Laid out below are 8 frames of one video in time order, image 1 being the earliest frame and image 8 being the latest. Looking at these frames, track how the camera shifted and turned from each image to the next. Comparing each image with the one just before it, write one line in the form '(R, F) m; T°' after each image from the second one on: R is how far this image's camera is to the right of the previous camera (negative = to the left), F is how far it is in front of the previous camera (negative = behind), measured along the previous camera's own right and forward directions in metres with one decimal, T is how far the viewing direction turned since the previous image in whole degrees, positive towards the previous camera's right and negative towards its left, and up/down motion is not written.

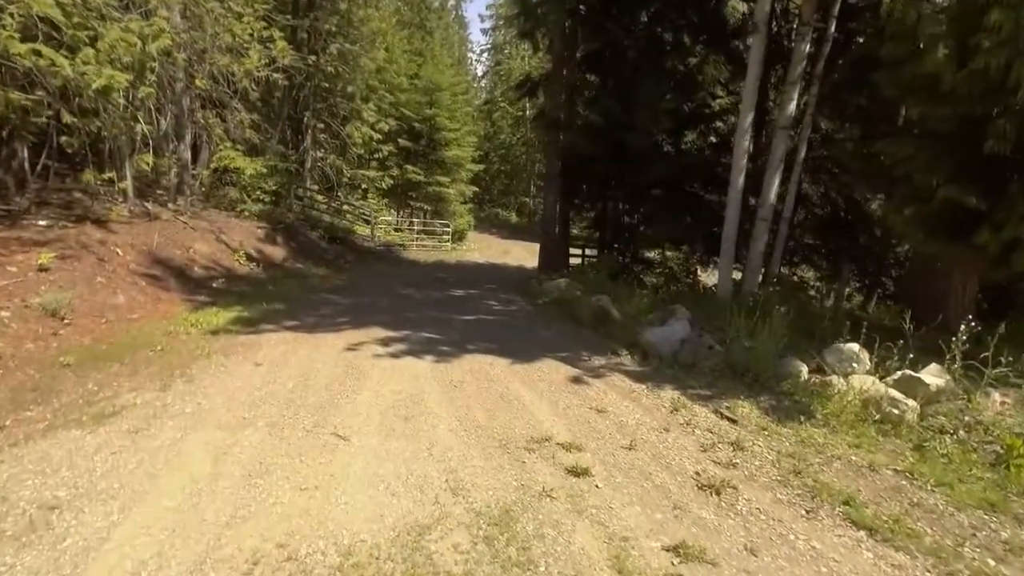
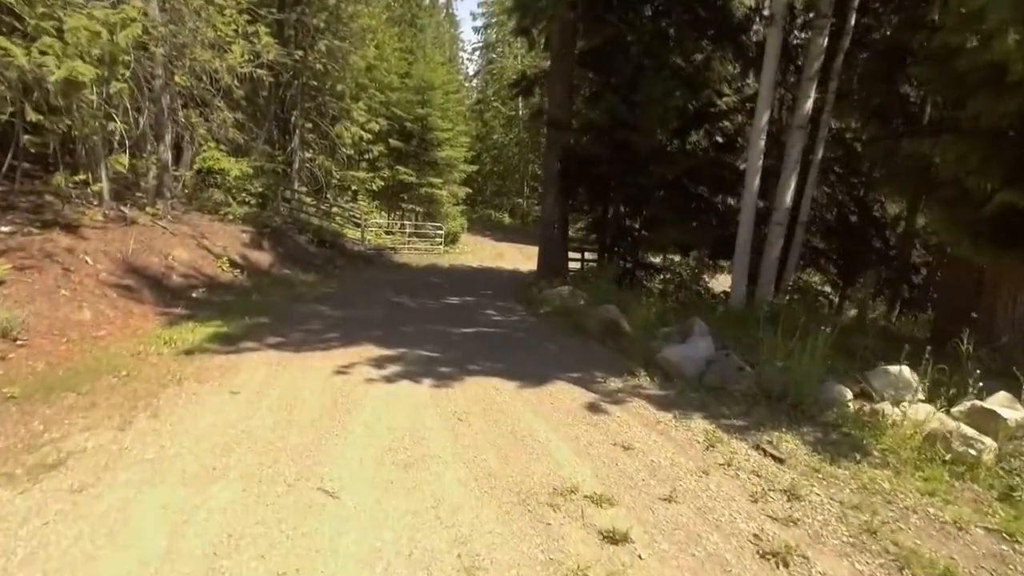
(-0.2, +0.8) m; +1°
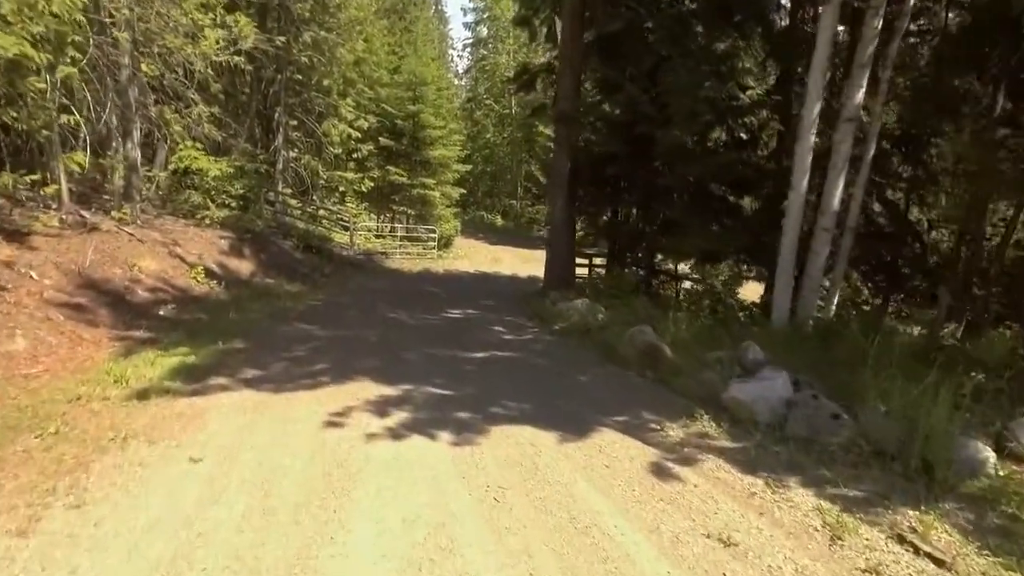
(-0.4, +1.4) m; +1°
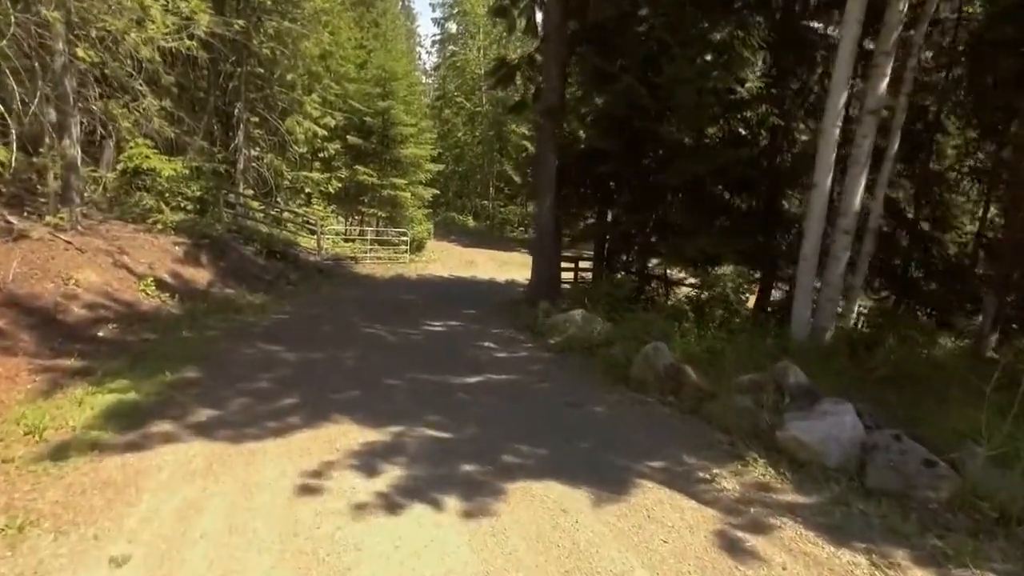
(-0.4, +1.2) m; +3°
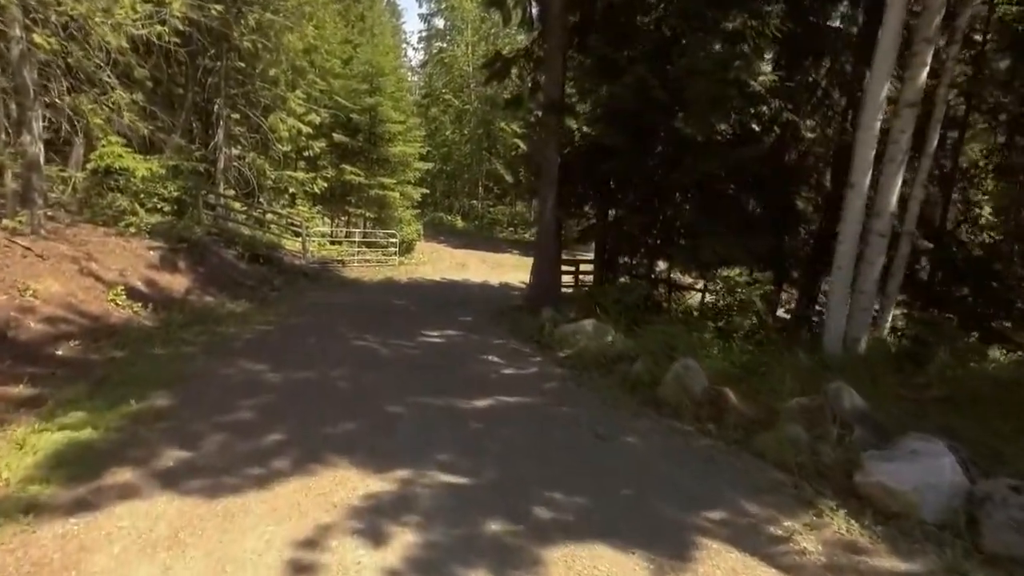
(-0.3, +0.9) m; +1°
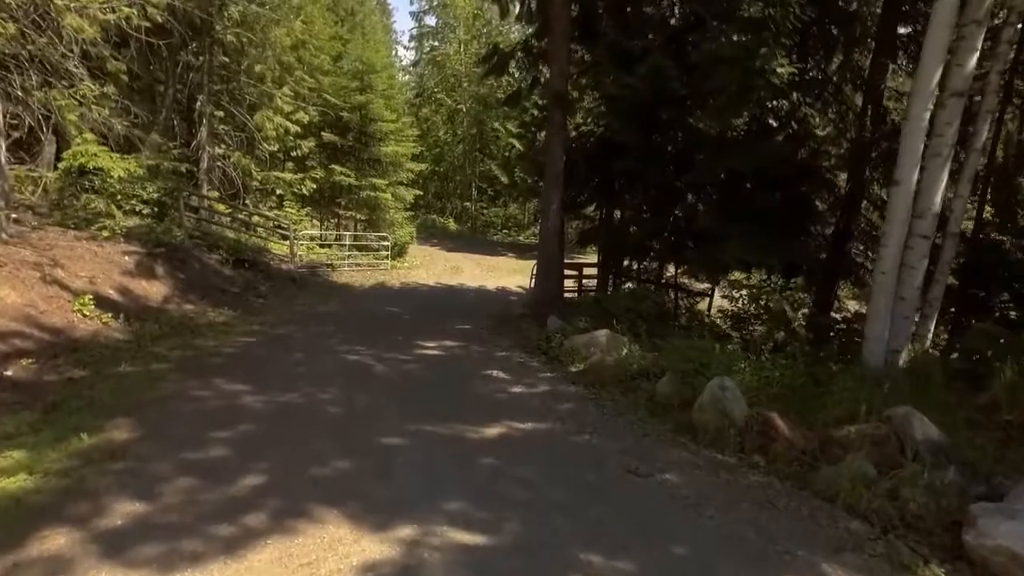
(-0.2, +0.9) m; +1°
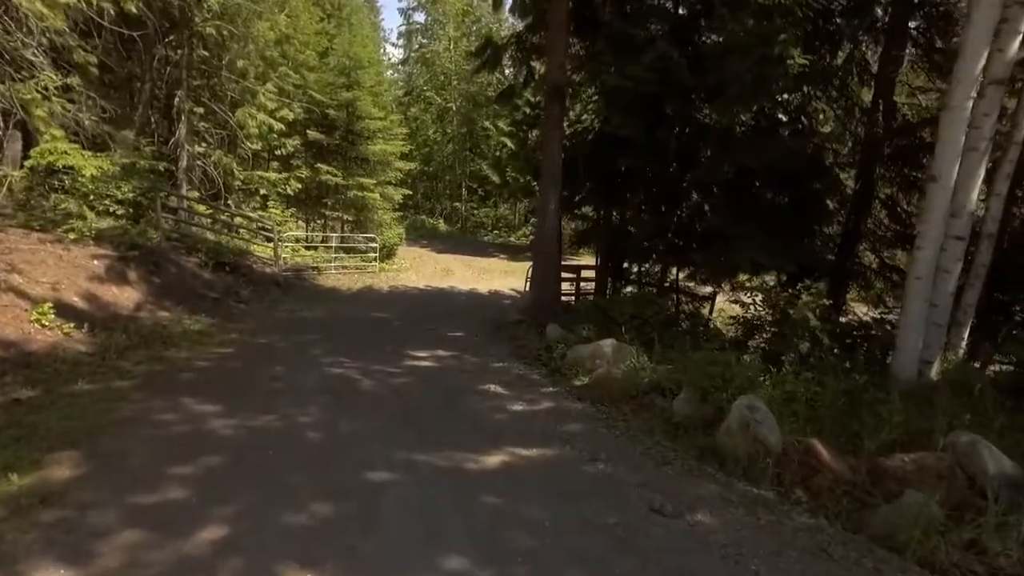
(-0.1, +0.7) m; +1°
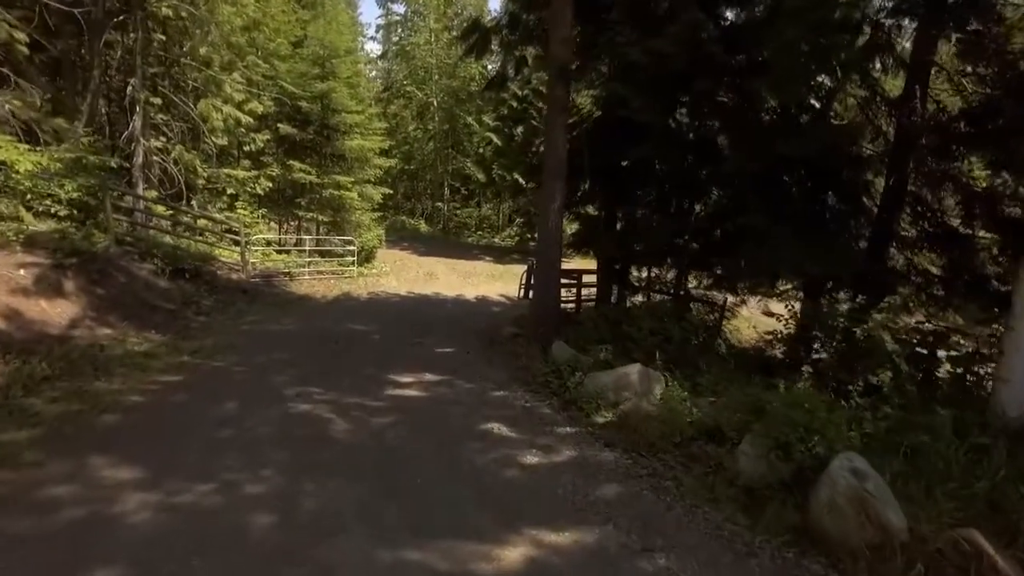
(-0.3, +1.6) m; +2°
